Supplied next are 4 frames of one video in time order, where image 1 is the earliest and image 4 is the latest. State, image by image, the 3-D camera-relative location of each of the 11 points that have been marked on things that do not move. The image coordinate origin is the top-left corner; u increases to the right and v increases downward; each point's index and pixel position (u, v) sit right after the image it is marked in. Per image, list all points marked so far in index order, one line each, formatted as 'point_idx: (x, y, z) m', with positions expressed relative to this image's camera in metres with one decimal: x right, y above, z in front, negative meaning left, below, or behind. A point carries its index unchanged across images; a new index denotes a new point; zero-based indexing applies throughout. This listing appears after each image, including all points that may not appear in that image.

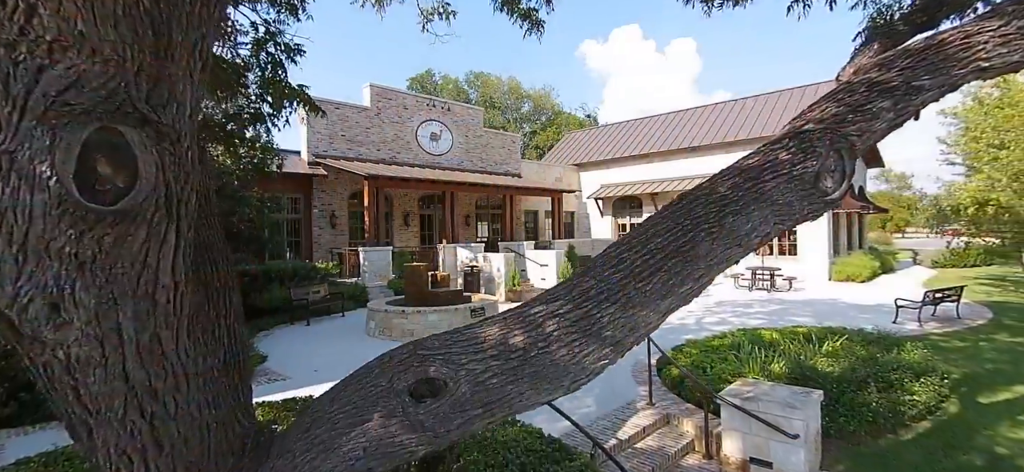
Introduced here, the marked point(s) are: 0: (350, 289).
0: (-4.2, -1.4, +12.0) m
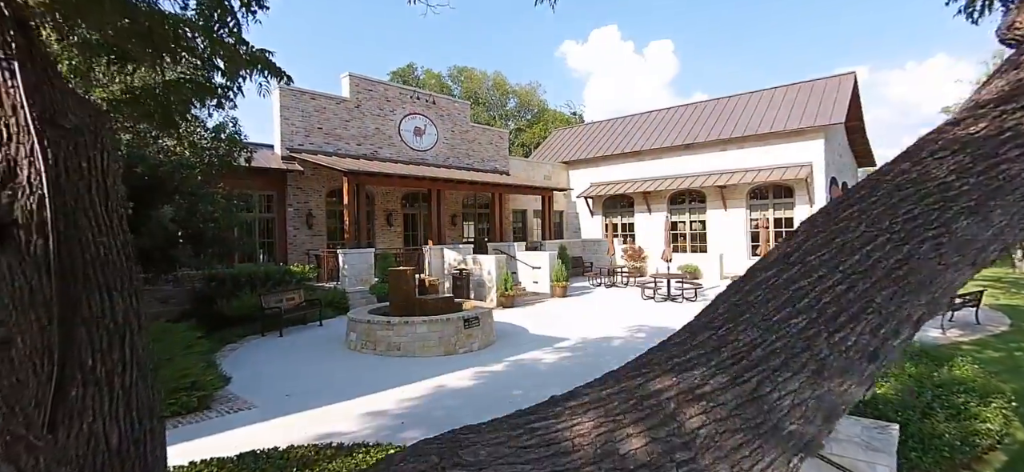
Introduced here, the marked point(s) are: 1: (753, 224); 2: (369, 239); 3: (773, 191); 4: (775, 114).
0: (-4.3, -1.4, +11.0) m
1: (+8.9, +0.5, +17.2) m
2: (-4.5, -0.1, +14.6) m
3: (+9.4, +1.6, +16.8) m
4: (+9.9, +4.6, +17.6) m
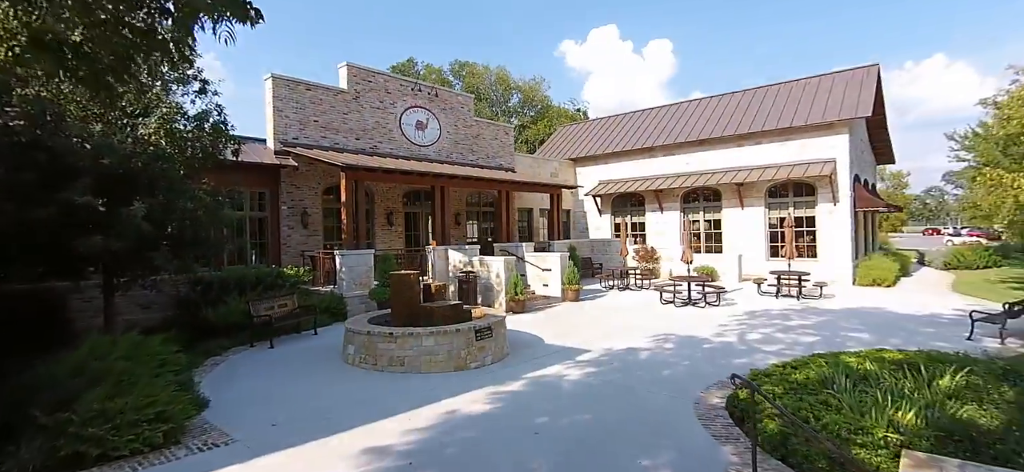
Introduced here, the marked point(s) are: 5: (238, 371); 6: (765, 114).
0: (-4.1, -1.4, +10.1) m
1: (+9.1, +0.5, +16.4) m
2: (-4.2, -0.1, +13.7) m
3: (+9.6, +1.6, +16.0) m
4: (+10.2, +4.6, +16.8) m
5: (-4.0, -2.0, +6.9) m
6: (+9.4, +4.5, +17.3) m
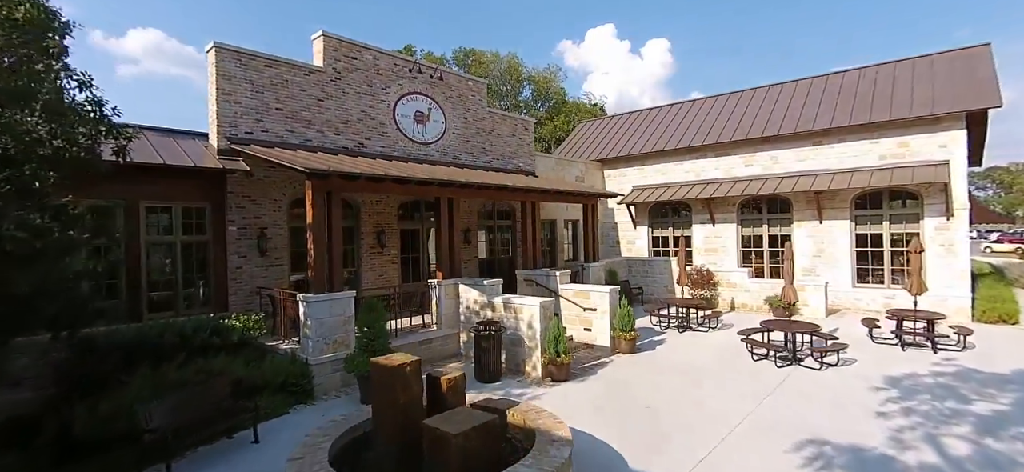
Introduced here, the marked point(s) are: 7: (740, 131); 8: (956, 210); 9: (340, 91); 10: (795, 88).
0: (-3.4, -2.0, +6.8) m
1: (+9.8, -0.1, +13.1) m
2: (-3.6, -0.7, +10.4) m
3: (+10.3, +1.0, +12.7) m
4: (+10.8, +4.0, +13.5) m
5: (-3.3, -2.6, +3.5) m
6: (+10.0, +4.0, +14.1) m
7: (+7.4, +3.5, +15.3) m
8: (+11.3, +0.7, +11.9) m
9: (-3.8, +3.2, +10.4) m
10: (+9.8, +5.2, +16.3) m
